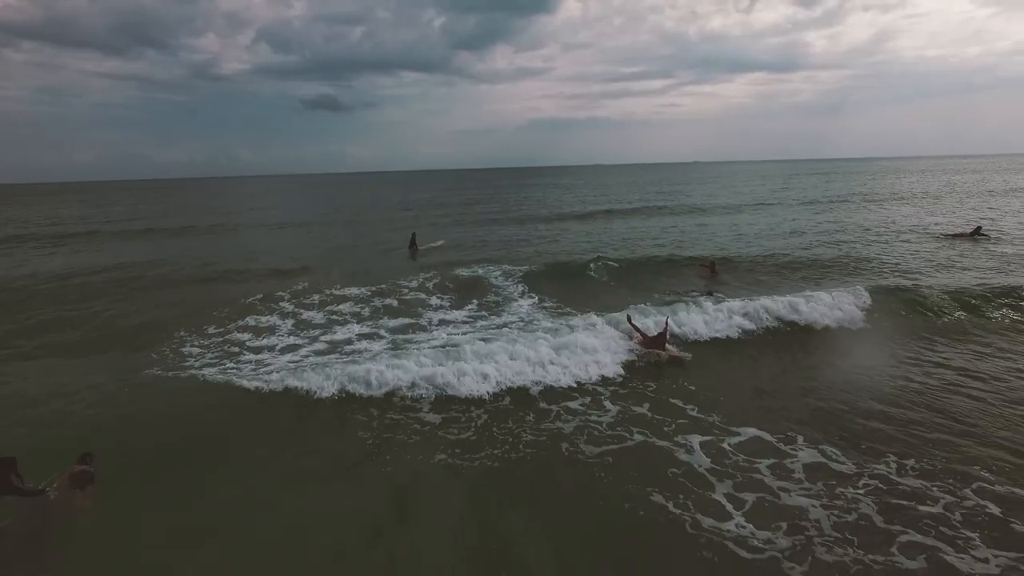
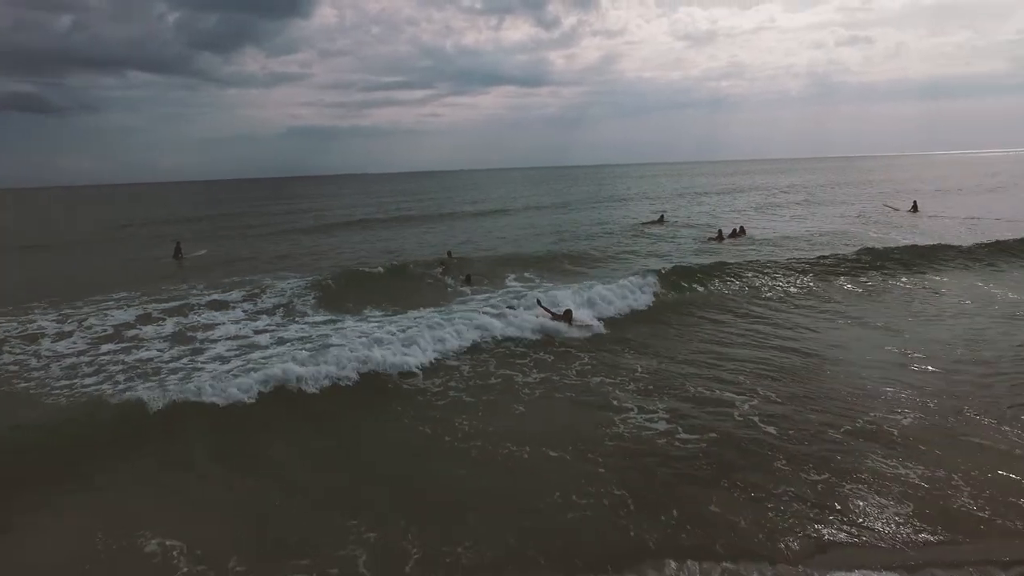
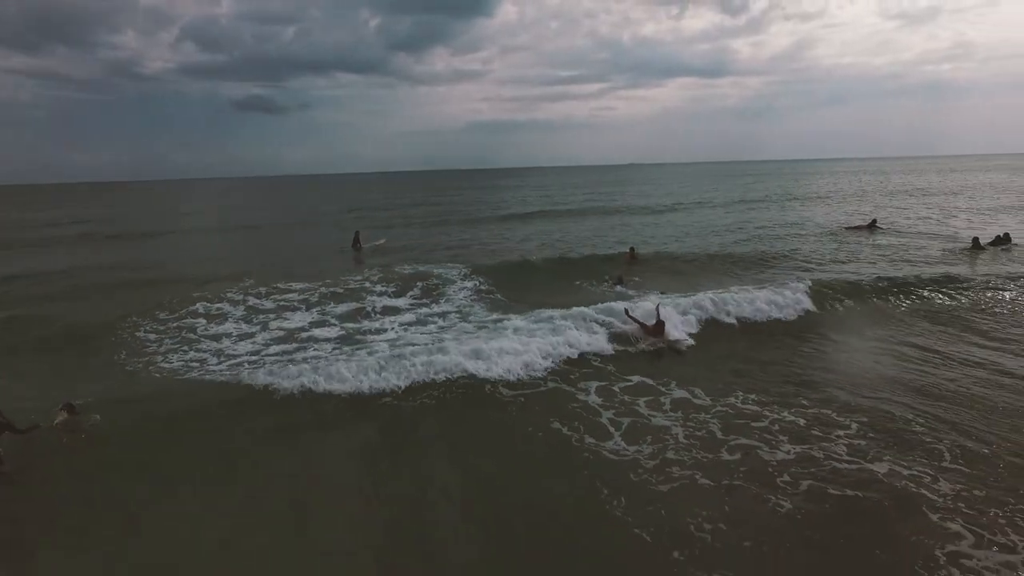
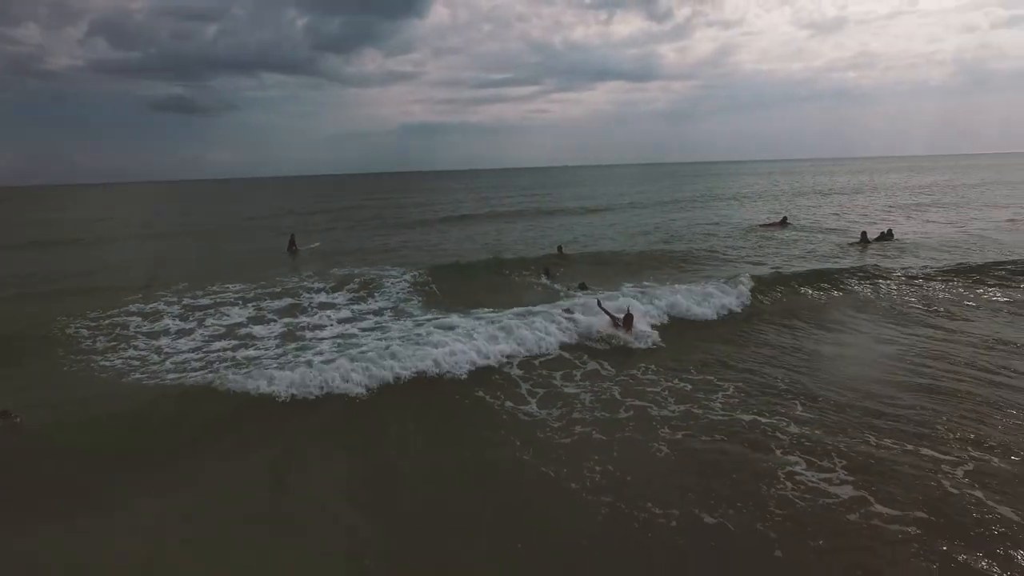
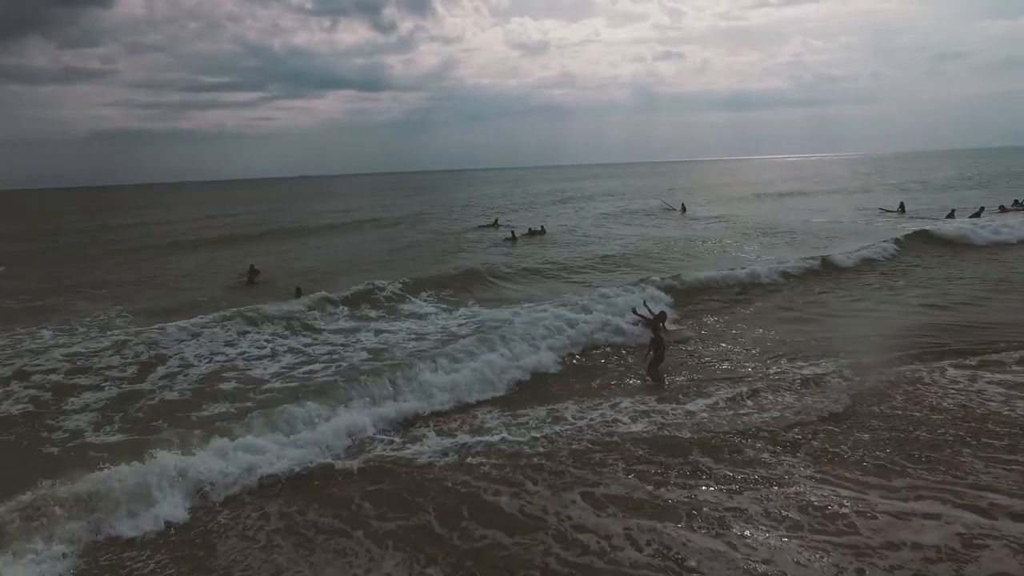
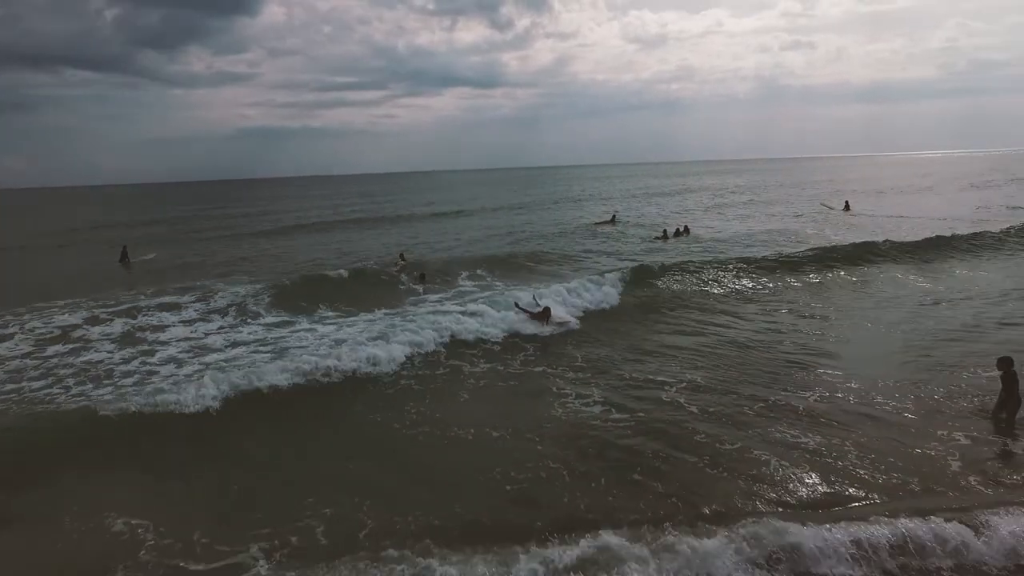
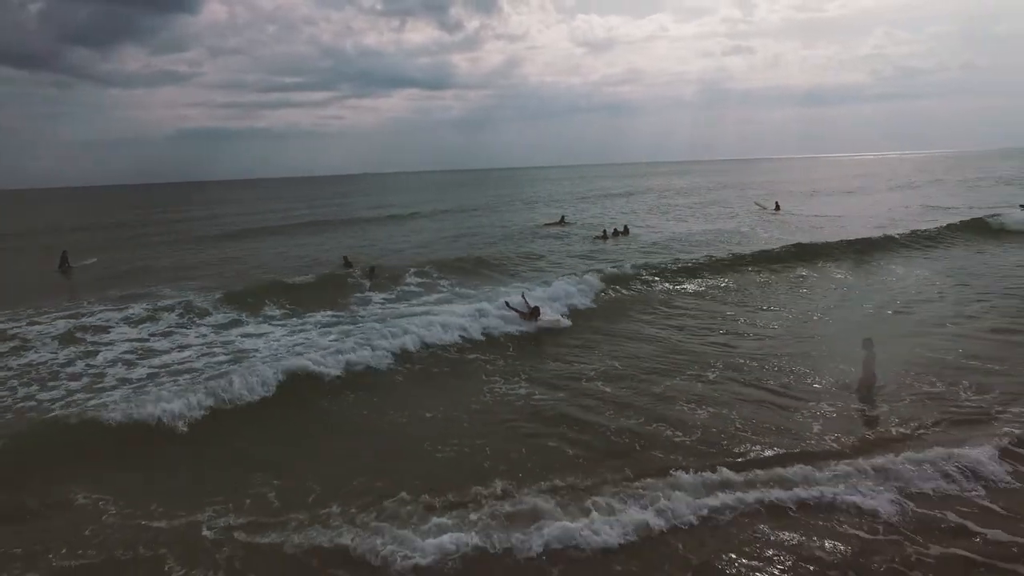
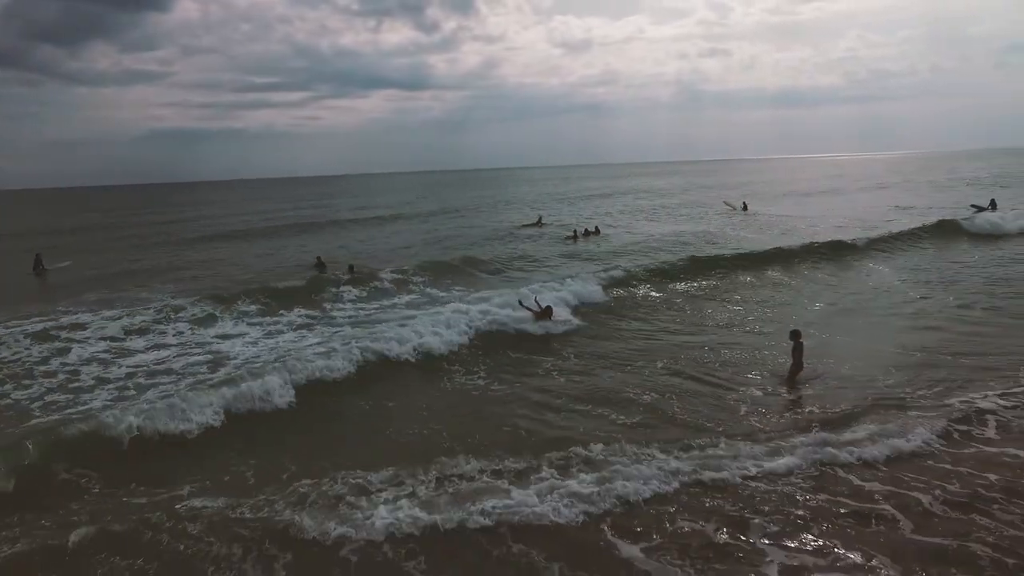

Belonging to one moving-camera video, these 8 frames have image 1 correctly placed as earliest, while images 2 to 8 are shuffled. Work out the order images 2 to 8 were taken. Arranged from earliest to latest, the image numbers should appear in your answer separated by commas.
3, 4, 2, 6, 7, 8, 5
